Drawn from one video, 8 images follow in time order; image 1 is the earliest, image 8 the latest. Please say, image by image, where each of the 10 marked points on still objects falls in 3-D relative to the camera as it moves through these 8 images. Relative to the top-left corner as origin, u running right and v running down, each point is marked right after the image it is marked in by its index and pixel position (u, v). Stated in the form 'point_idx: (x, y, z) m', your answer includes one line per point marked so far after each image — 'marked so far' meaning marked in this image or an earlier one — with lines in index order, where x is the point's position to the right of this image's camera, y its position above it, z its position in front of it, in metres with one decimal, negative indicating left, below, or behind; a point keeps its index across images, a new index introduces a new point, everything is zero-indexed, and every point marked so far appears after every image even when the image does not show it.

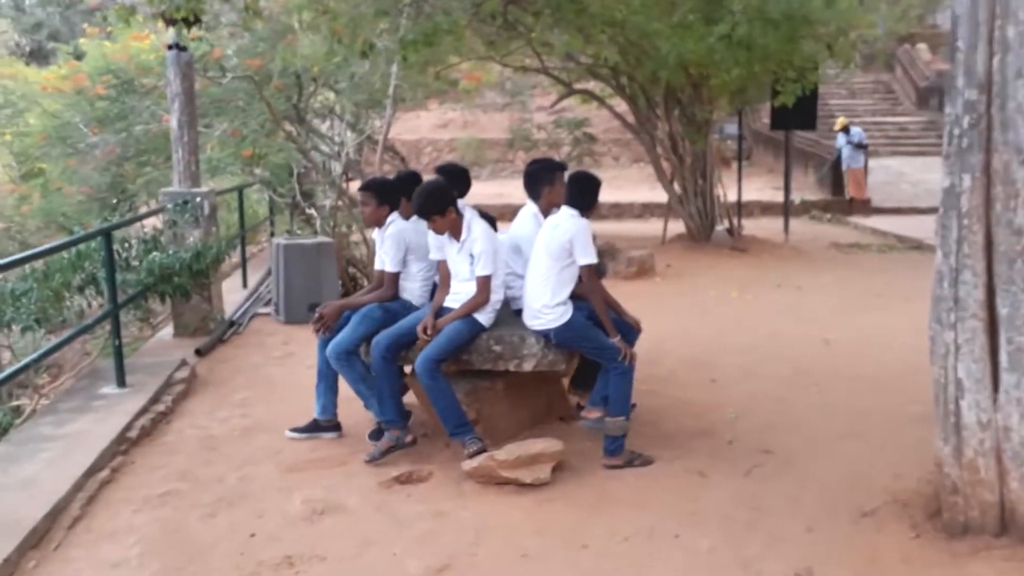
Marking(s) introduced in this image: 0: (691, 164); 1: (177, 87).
0: (+2.1, +1.5, +12.8) m
1: (-2.3, +1.4, +7.6) m
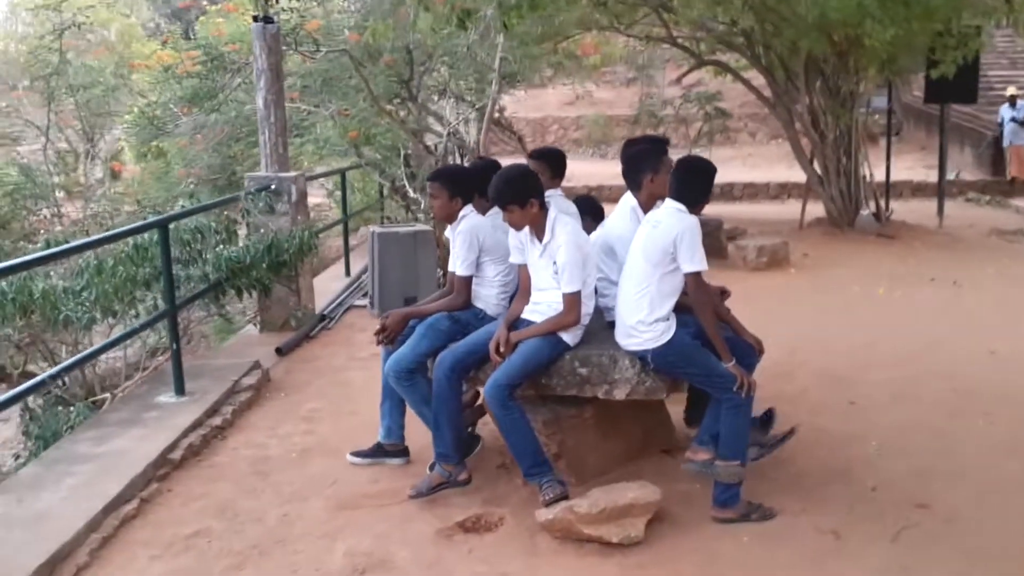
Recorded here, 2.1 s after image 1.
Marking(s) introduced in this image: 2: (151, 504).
0: (+3.5, +1.6, +11.6) m
1: (-1.6, +1.5, +7.0) m
2: (-1.4, -0.9, +4.3) m
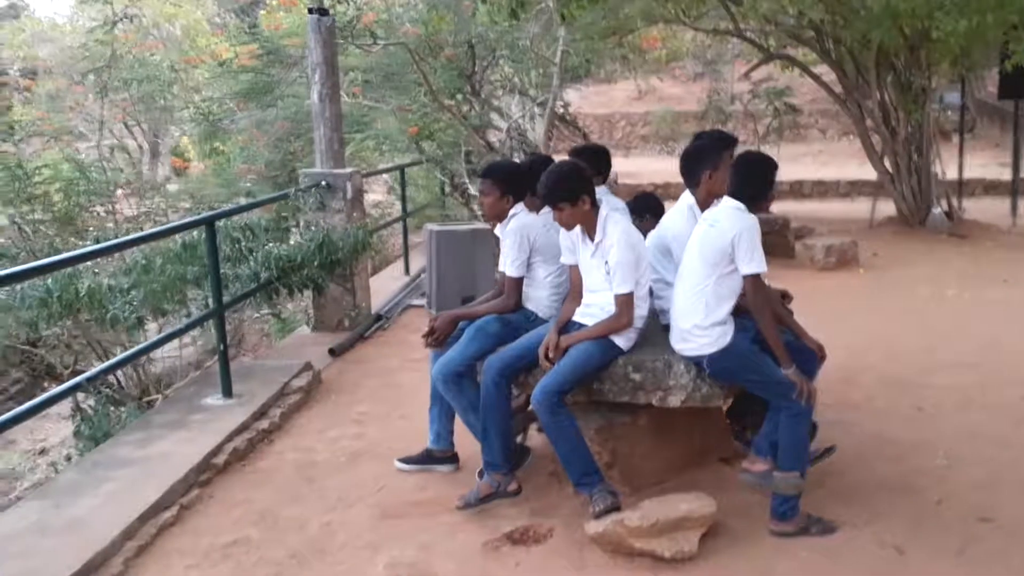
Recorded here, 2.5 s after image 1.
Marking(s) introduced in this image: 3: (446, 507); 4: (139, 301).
0: (+4.1, +1.6, +11.2) m
1: (-1.2, +1.5, +6.9) m
2: (-1.2, -0.9, +4.2) m
3: (-0.2, -0.8, +3.9) m
4: (-1.9, -0.1, +5.6) m
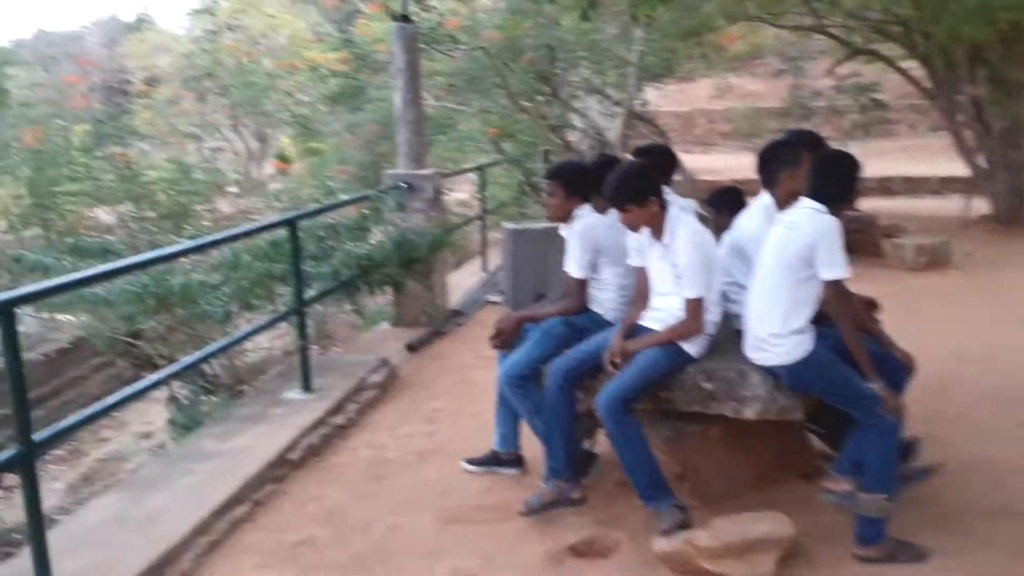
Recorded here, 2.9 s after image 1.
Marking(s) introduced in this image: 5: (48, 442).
0: (+4.9, +1.5, +10.8) m
1: (-0.7, +1.5, +6.9) m
2: (-1.0, -0.9, +4.2) m
3: (0.0, -0.8, +3.8) m
4: (-1.5, 0.0, +5.7) m
5: (-1.5, -0.5, +3.5) m
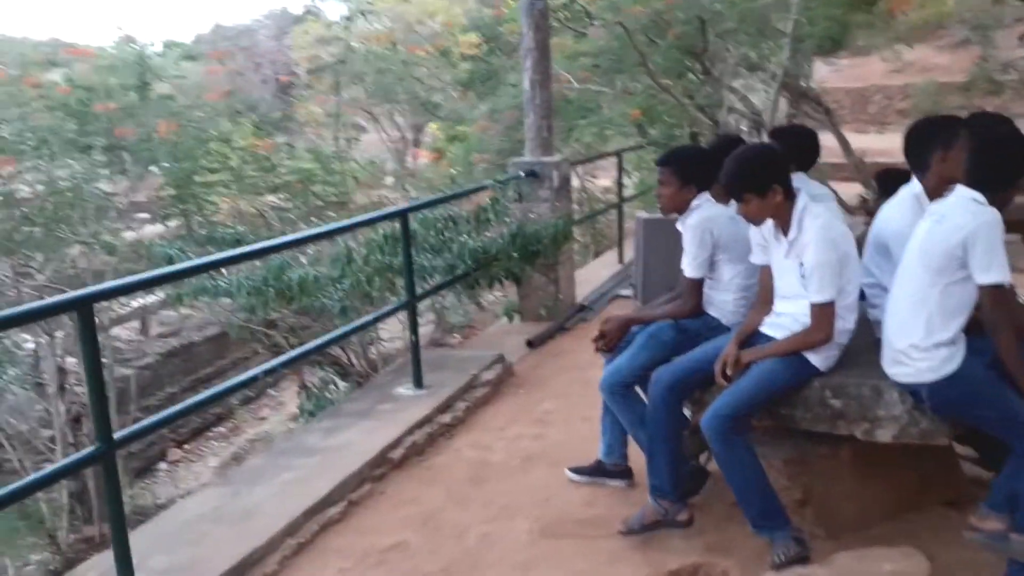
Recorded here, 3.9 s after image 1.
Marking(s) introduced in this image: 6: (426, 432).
0: (+6.3, +1.6, +9.6) m
1: (+0.1, +1.5, +6.6) m
2: (-0.6, -0.8, +4.0) m
3: (+0.3, -0.8, +3.5) m
4: (-0.9, 0.0, +5.5) m
5: (-1.2, -0.5, +3.4) m
6: (-0.4, -0.6, +4.4) m
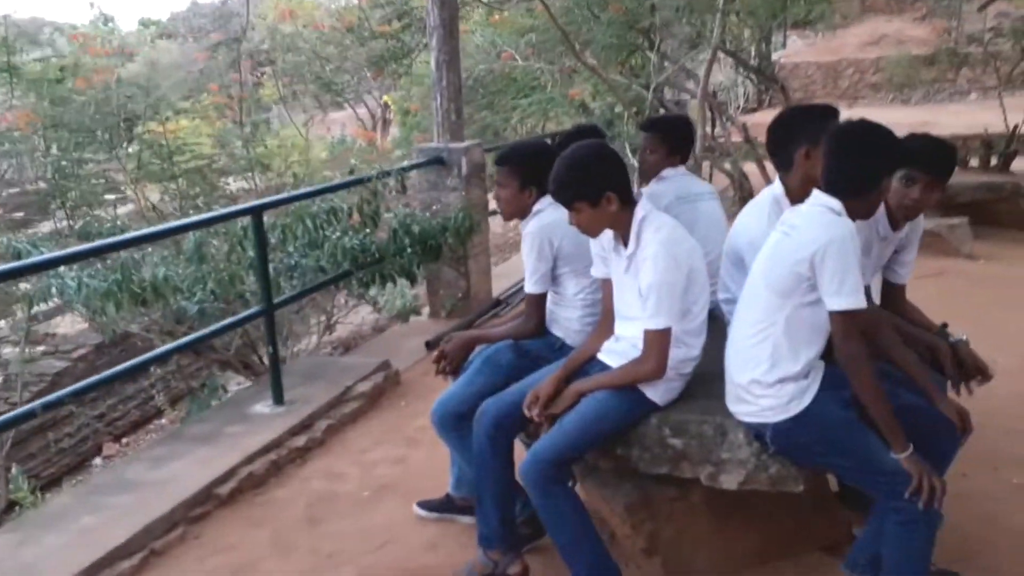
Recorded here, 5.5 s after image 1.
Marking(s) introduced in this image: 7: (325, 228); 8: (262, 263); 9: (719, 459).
0: (+5.7, +1.7, +9.1) m
1: (-0.4, +1.6, +6.1) m
2: (-1.1, -0.9, +3.6) m
3: (-0.2, -0.8, +3.1) m
4: (-1.4, 0.0, +5.1) m
5: (-1.7, -0.5, +2.9) m
6: (-0.9, -0.6, +3.9) m
7: (-0.9, +0.3, +5.0) m
8: (-1.0, +0.1, +4.4) m
9: (+0.5, -0.4, +2.6) m
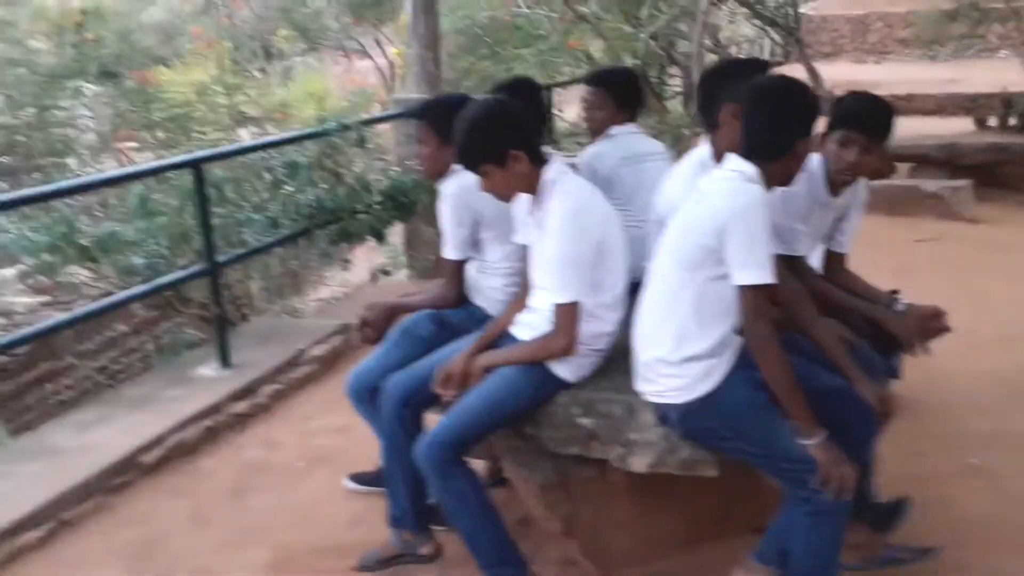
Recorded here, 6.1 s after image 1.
0: (+5.7, +2.0, +8.7) m
1: (-0.5, +1.8, +5.9) m
2: (-1.3, -0.7, +3.5) m
3: (-0.4, -0.7, +3.0) m
4: (-1.6, +0.2, +5.0) m
5: (-1.9, -0.4, +2.8) m
6: (-1.1, -0.5, +3.8) m
7: (-1.0, +0.5, +4.8) m
8: (-1.2, +0.3, +4.3) m
9: (+0.3, -0.3, +2.5) m
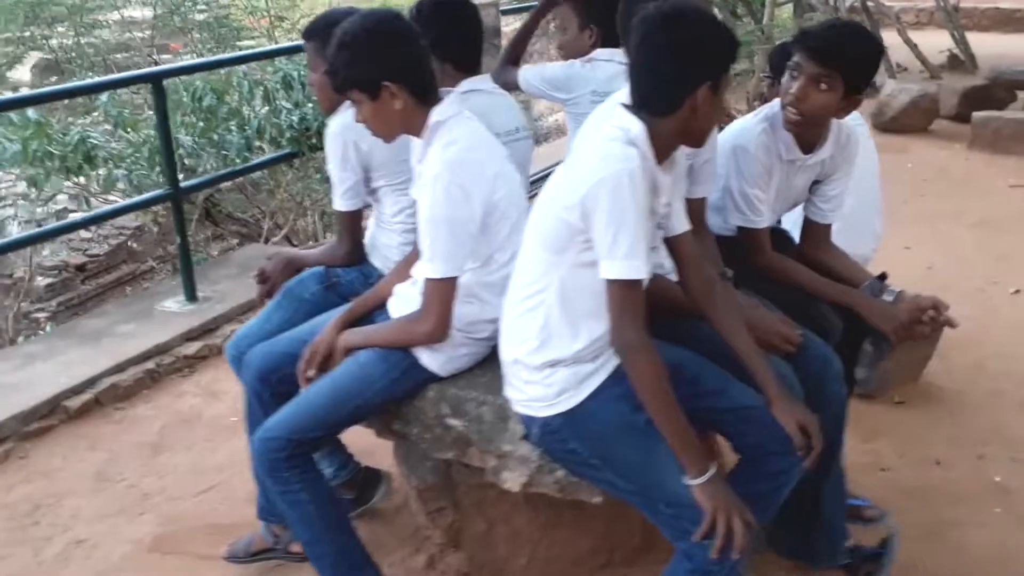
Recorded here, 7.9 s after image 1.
0: (+6.3, +2.3, +7.2) m
1: (-0.2, +2.2, +5.4) m
2: (-1.5, -0.5, +3.3) m
3: (-0.7, -0.6, +2.6) m
4: (-1.5, +0.5, +4.7) m
5: (-2.1, -0.2, +2.7) m
6: (-1.2, -0.2, +3.6) m
7: (-0.9, +0.8, +4.5) m
8: (-1.2, +0.6, +4.0) m
9: (0.0, -0.3, +2.0) m
